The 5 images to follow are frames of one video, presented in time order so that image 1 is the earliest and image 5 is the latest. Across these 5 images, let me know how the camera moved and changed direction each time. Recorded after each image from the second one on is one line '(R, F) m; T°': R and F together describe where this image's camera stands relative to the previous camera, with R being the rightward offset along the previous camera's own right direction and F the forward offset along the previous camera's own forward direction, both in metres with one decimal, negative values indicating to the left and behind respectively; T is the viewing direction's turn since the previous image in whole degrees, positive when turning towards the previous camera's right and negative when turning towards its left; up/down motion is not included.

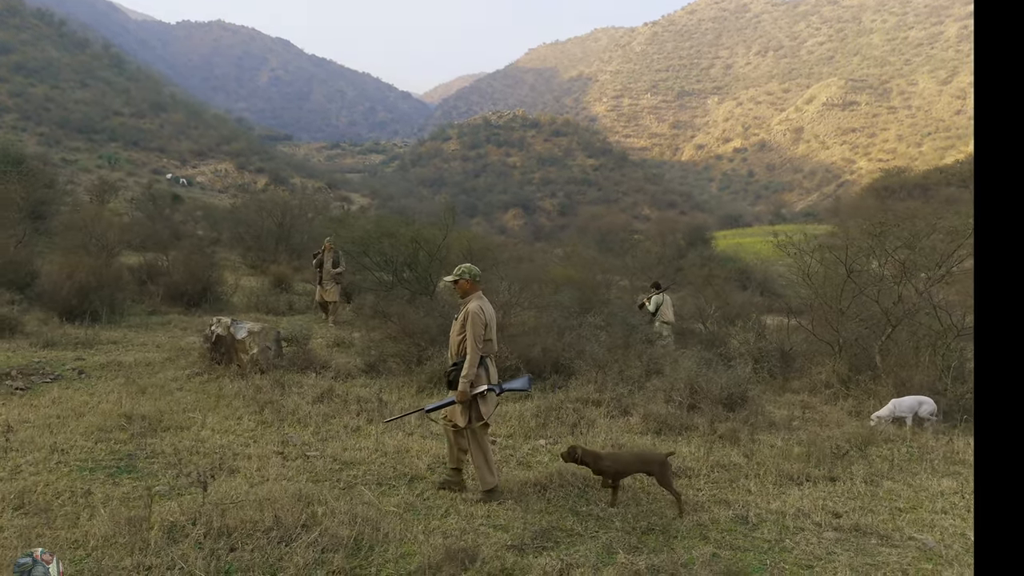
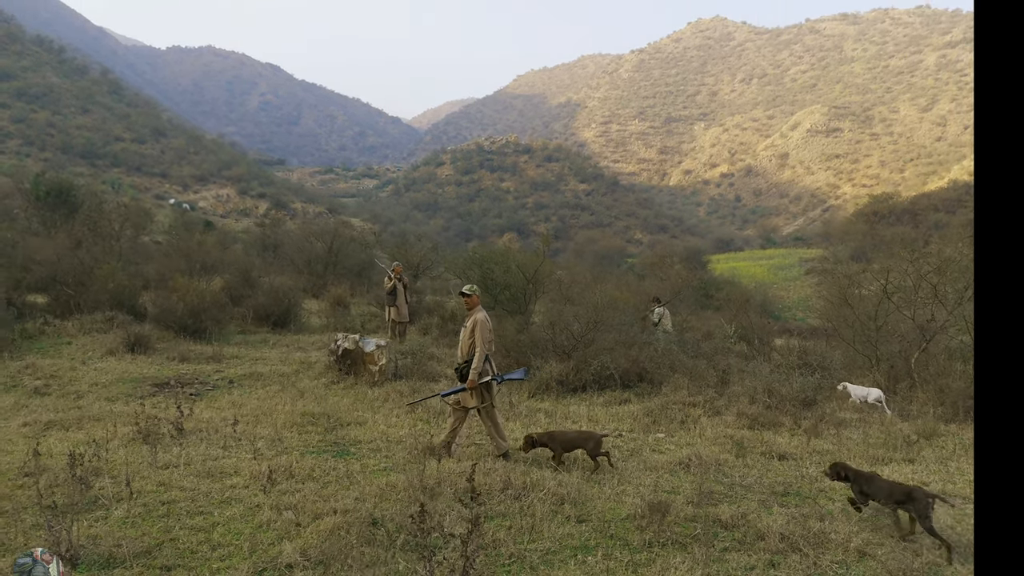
(-1.2, -1.1) m; +1°
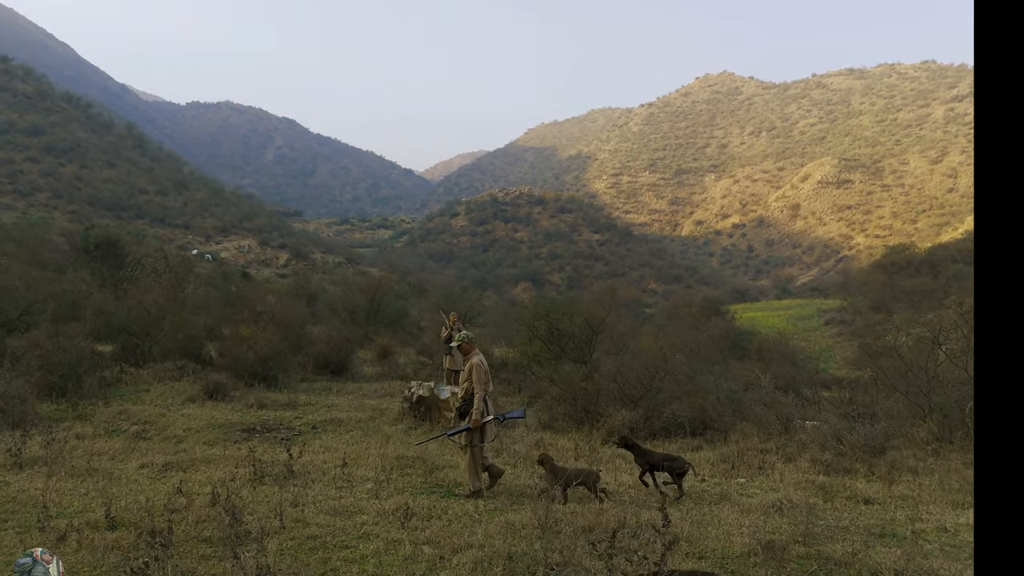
(-0.7, -0.4) m; -1°
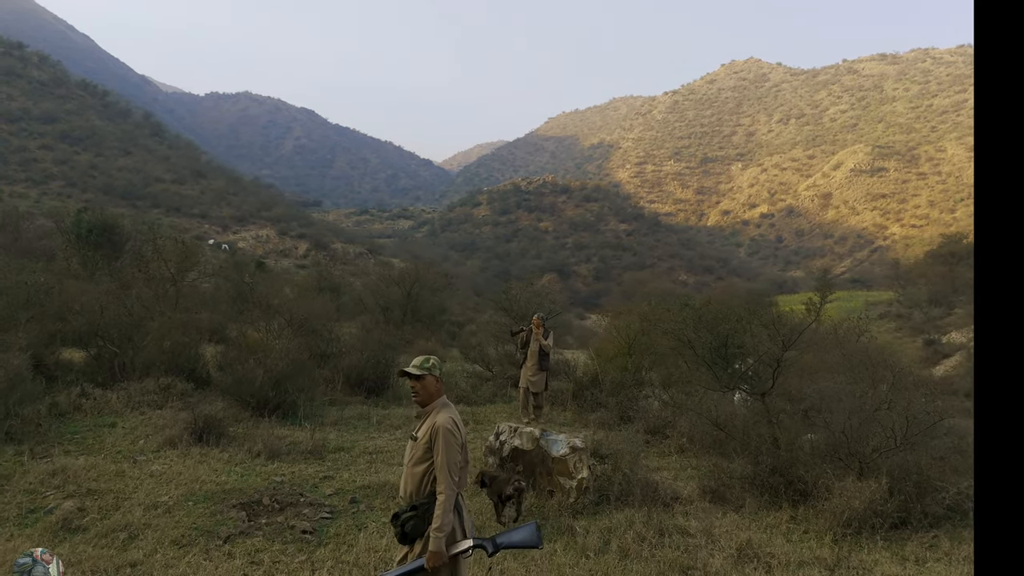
(-1.0, +3.2) m; -1°
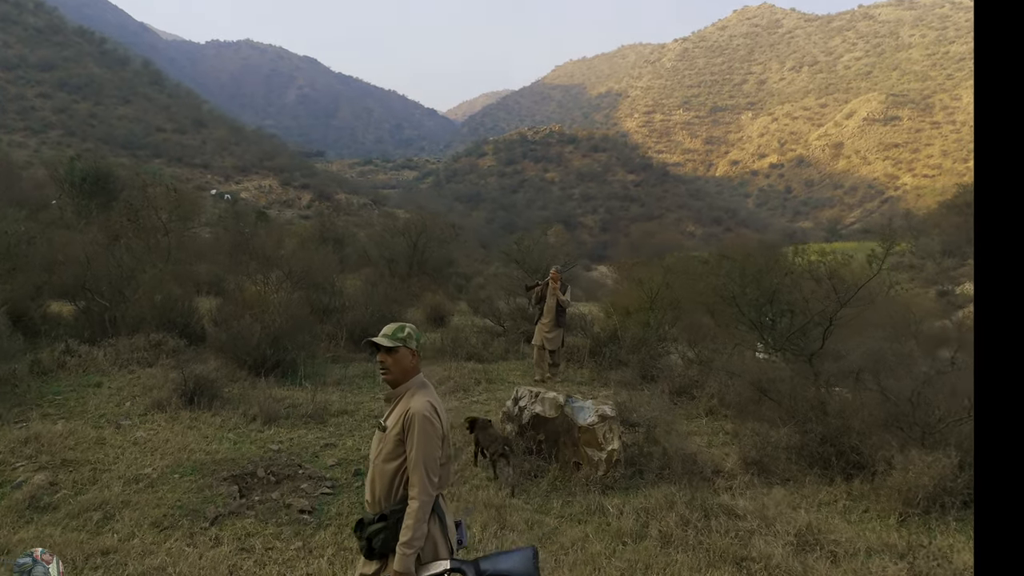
(-0.1, +0.6) m; 0°
